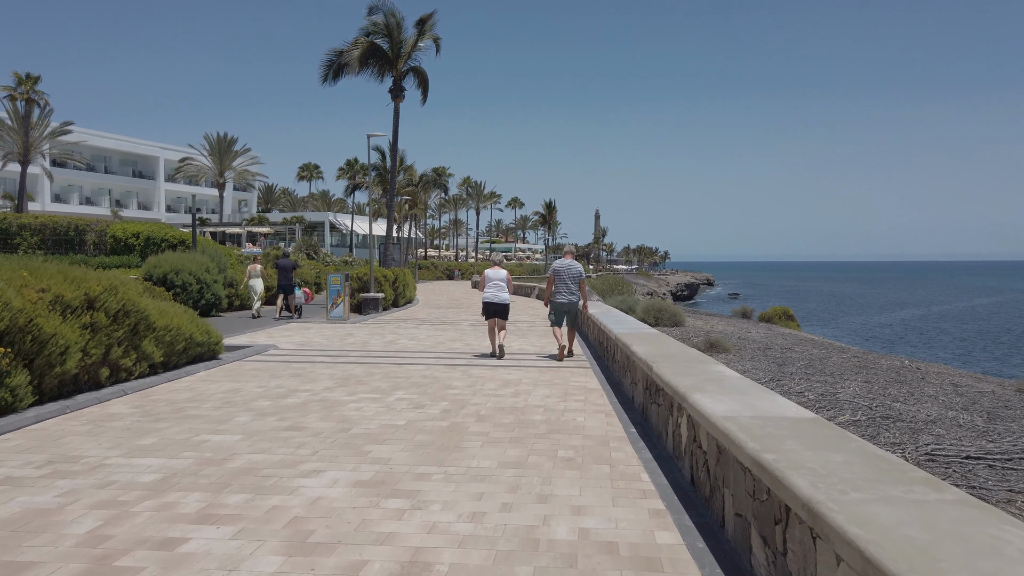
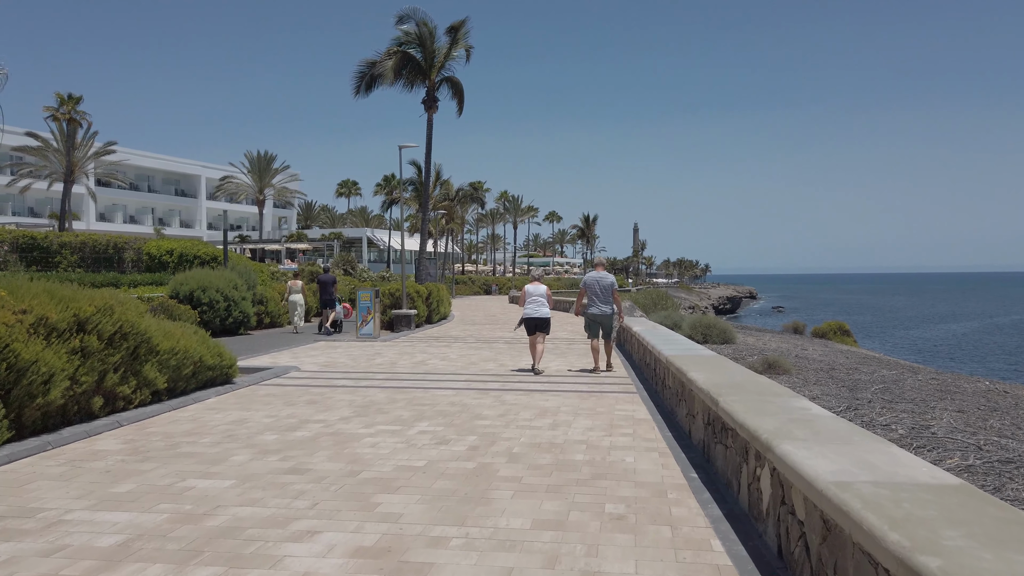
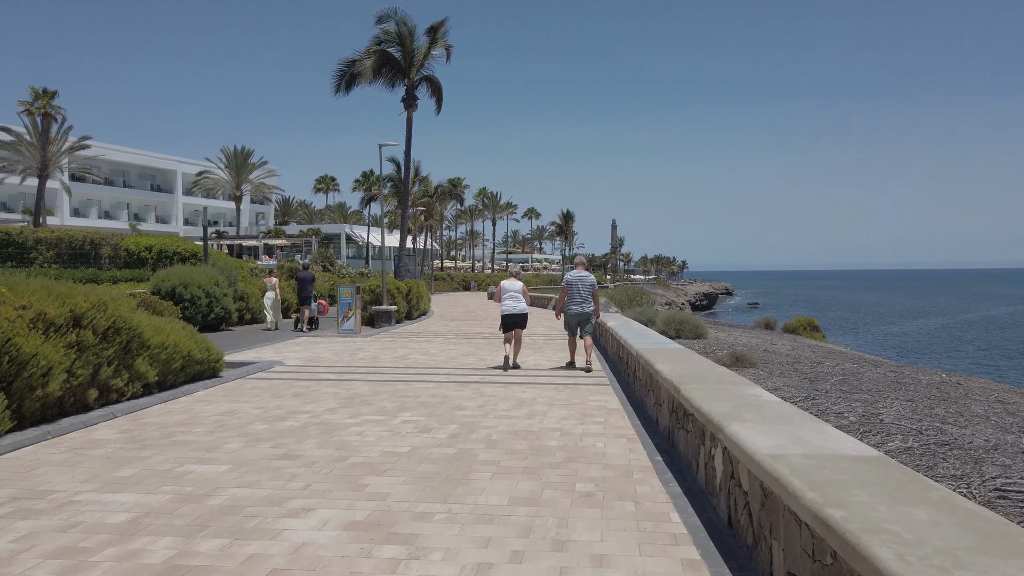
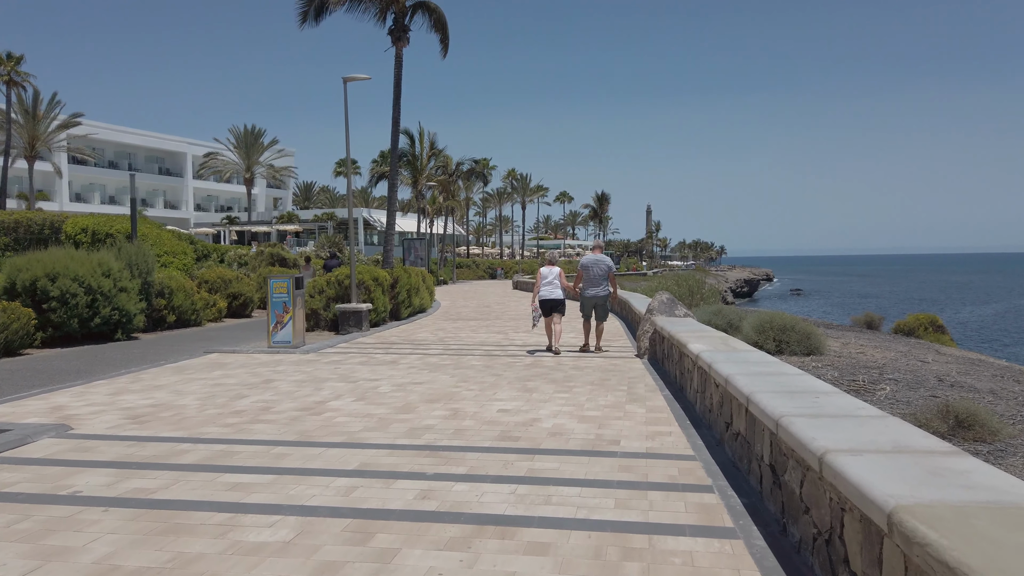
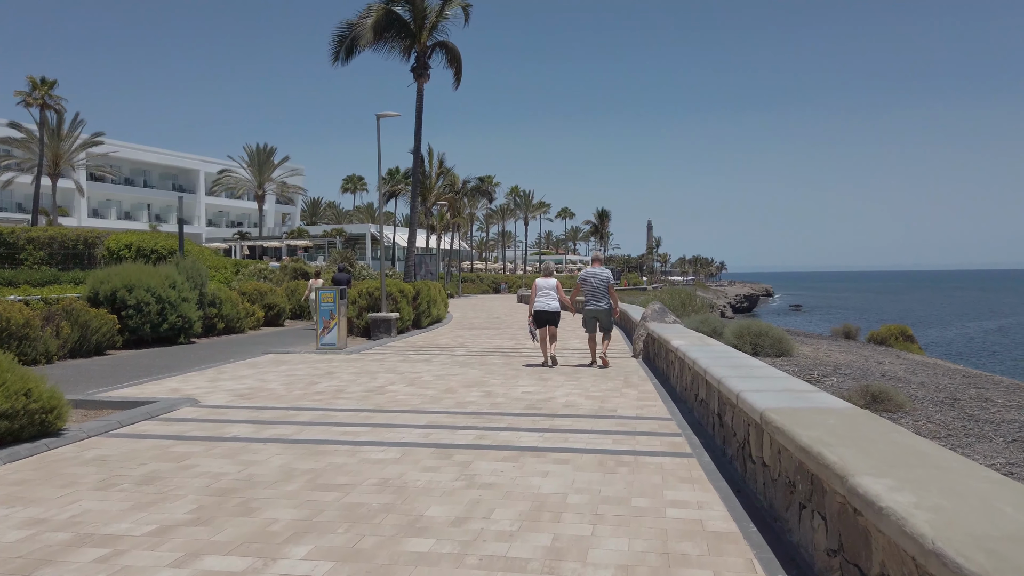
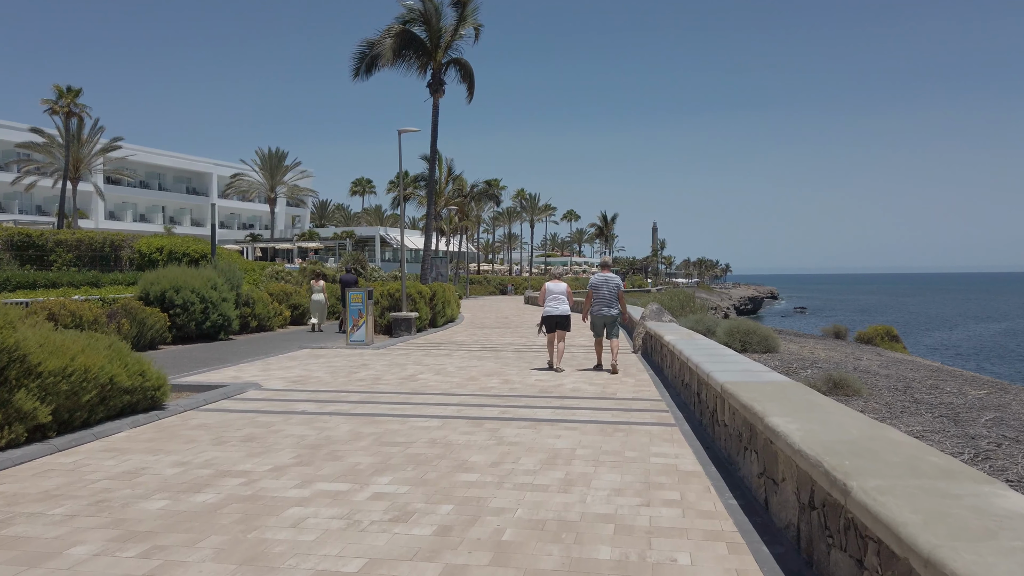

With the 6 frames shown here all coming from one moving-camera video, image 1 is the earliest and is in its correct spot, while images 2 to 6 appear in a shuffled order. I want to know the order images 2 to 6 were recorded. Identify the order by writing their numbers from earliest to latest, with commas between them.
3, 2, 6, 5, 4
